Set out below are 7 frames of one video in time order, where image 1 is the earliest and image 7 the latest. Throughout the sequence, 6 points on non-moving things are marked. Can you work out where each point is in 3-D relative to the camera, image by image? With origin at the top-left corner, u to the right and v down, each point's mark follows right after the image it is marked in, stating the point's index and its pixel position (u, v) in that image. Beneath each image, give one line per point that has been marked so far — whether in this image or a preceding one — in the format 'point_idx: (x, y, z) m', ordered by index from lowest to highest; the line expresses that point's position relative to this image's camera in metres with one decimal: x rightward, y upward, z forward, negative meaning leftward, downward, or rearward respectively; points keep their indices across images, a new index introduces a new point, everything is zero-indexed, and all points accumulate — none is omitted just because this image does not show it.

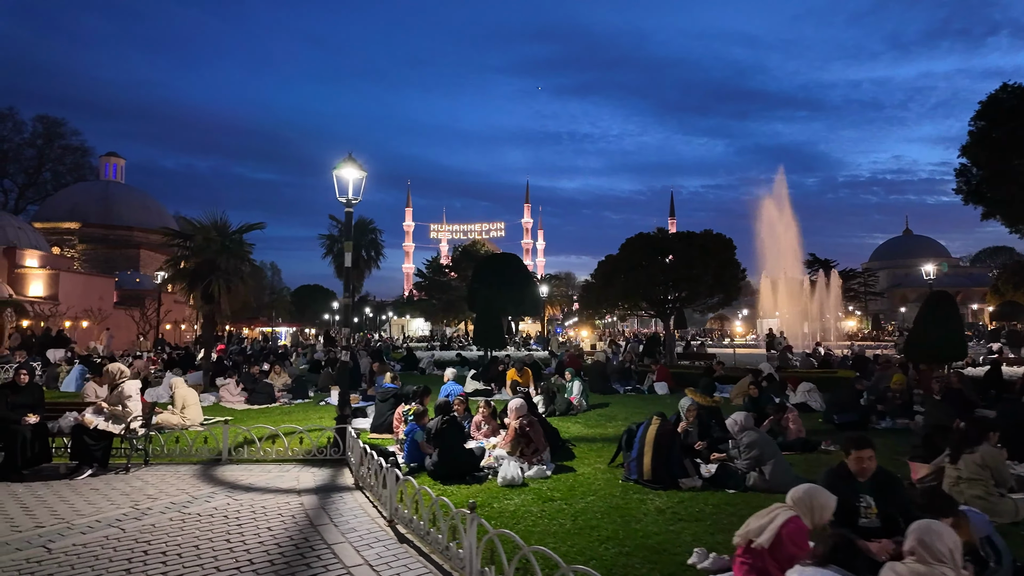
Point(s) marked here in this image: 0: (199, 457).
0: (-5.0, -2.7, +9.6) m
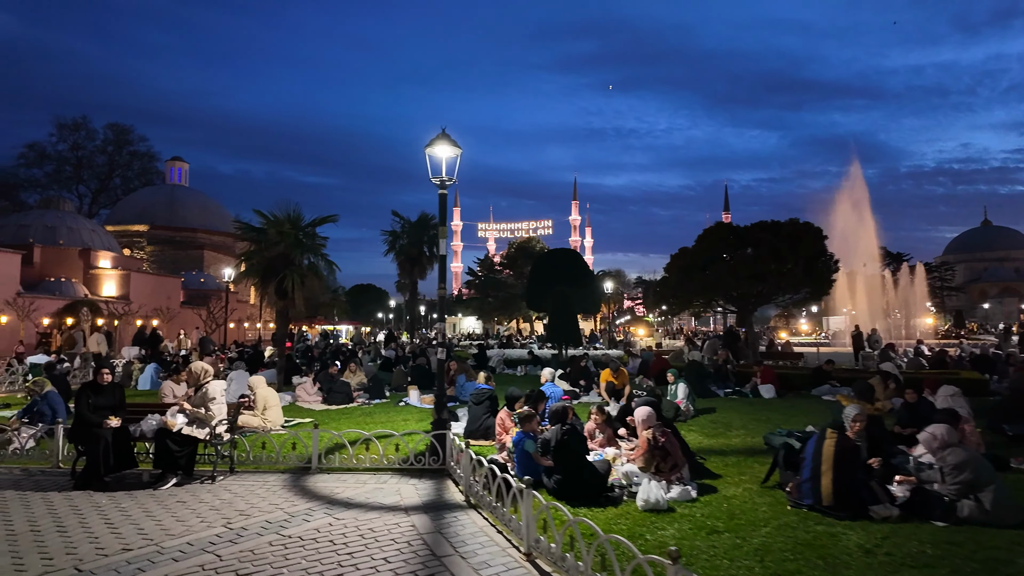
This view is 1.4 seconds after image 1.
0: (-3.3, -2.6, +8.7) m
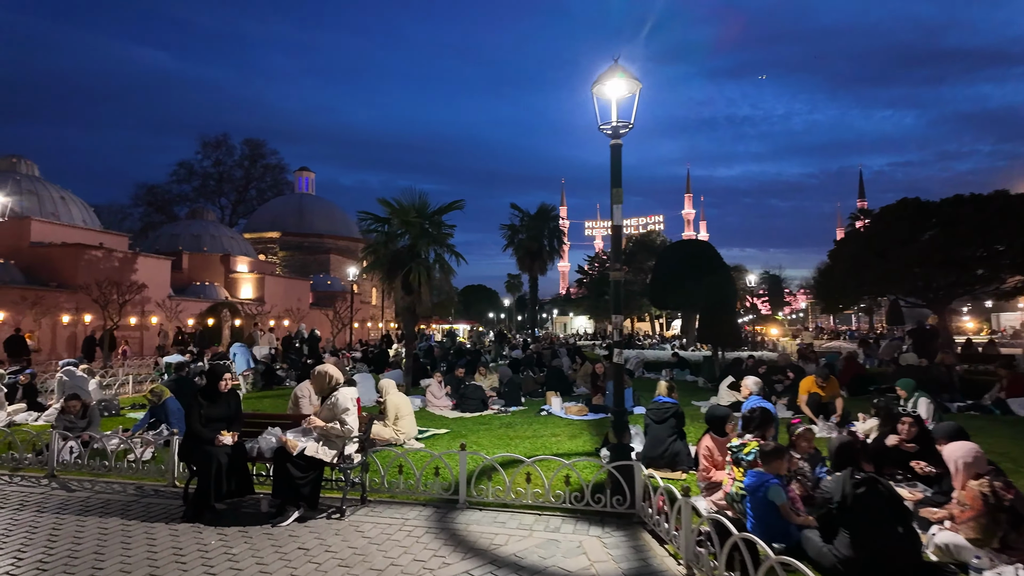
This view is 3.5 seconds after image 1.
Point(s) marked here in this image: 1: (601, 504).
0: (-1.0, -2.4, +6.9) m
1: (+0.9, -2.3, +6.3) m
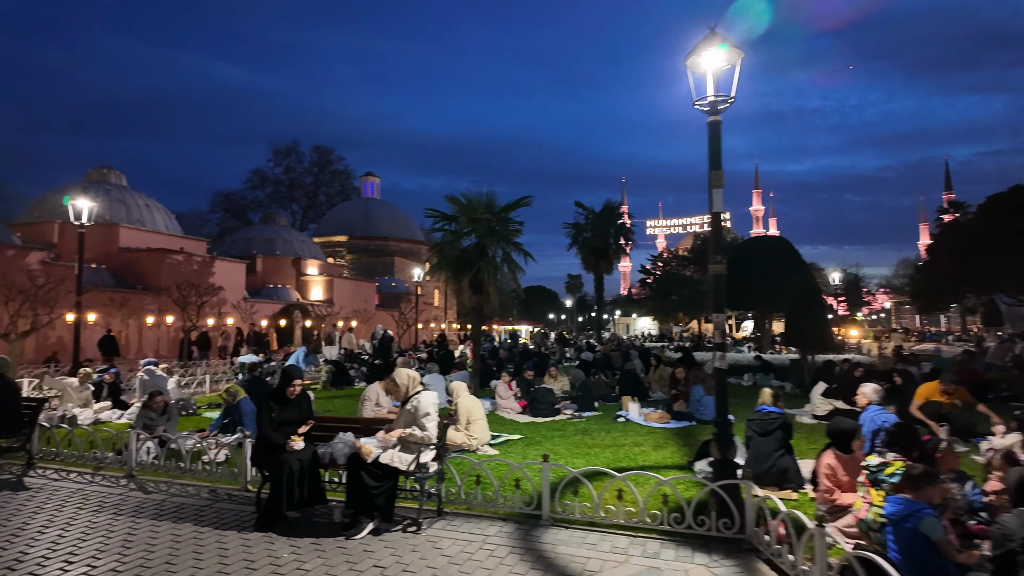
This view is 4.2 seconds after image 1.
0: (0.0, -2.4, +6.3) m
1: (+1.8, -2.2, +5.6) m
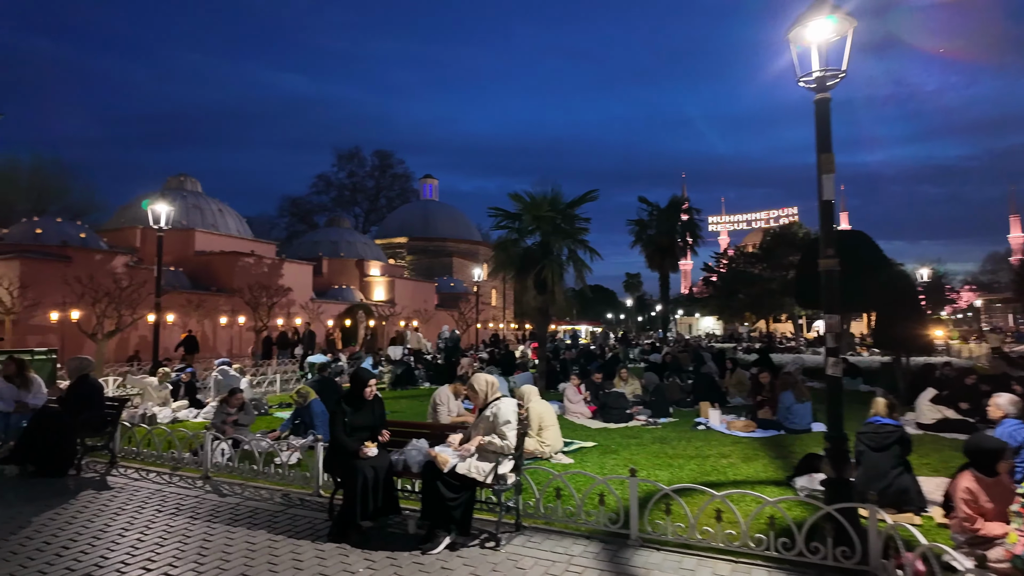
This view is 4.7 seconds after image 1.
0: (+0.8, -2.4, +5.9) m
1: (+2.6, -2.2, +4.9) m
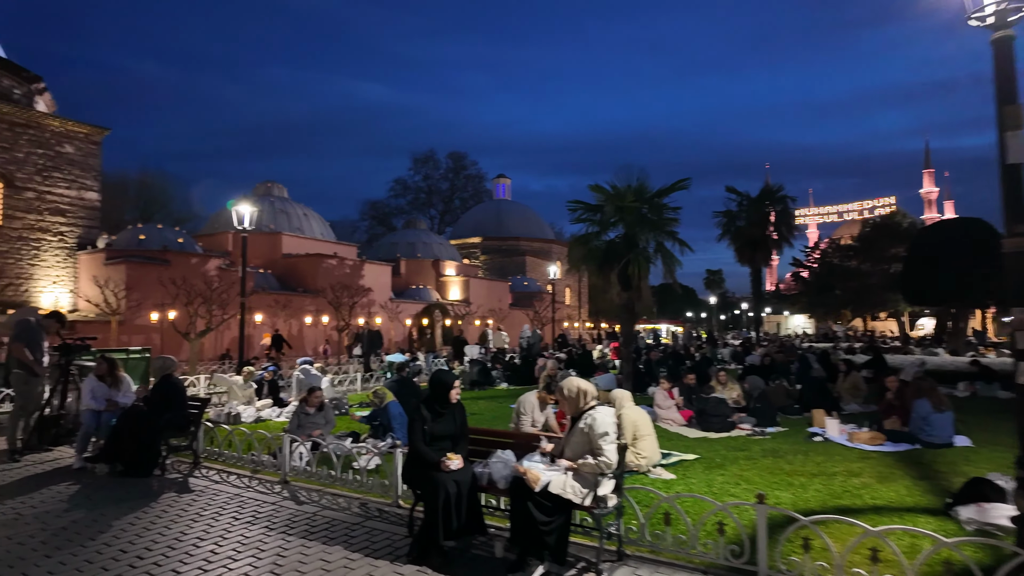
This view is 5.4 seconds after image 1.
0: (+1.7, -2.3, +5.0) m
1: (+3.3, -2.1, +3.8) m
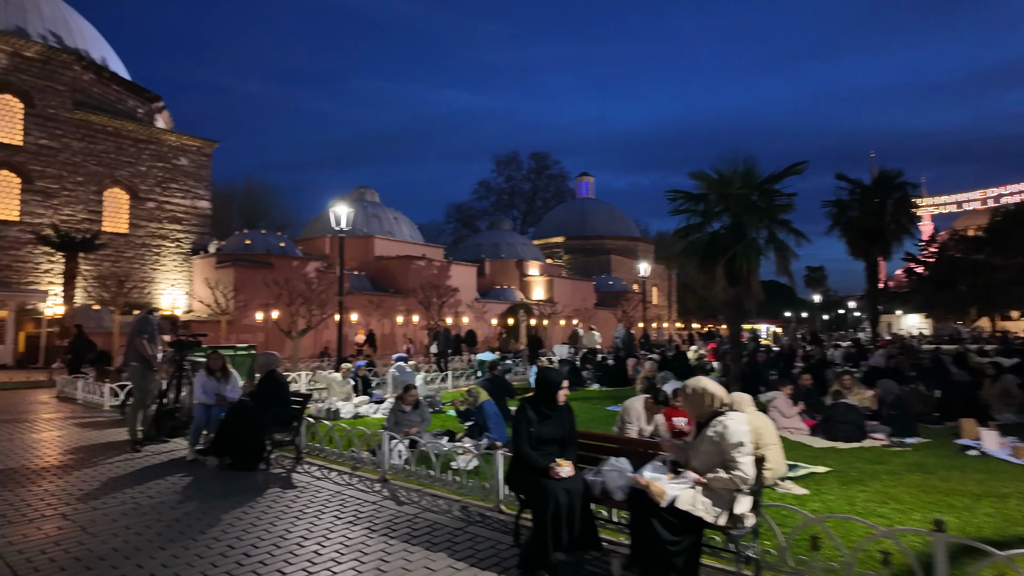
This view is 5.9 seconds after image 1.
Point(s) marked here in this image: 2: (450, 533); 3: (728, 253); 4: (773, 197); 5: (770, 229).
0: (+2.5, -2.2, +4.2) m
1: (+4.0, -2.0, +2.8) m
2: (-0.6, -2.4, +5.8) m
3: (+4.9, +0.8, +13.7) m
4: (+5.9, +2.0, +13.5) m
5: (+5.8, +1.3, +13.6) m
